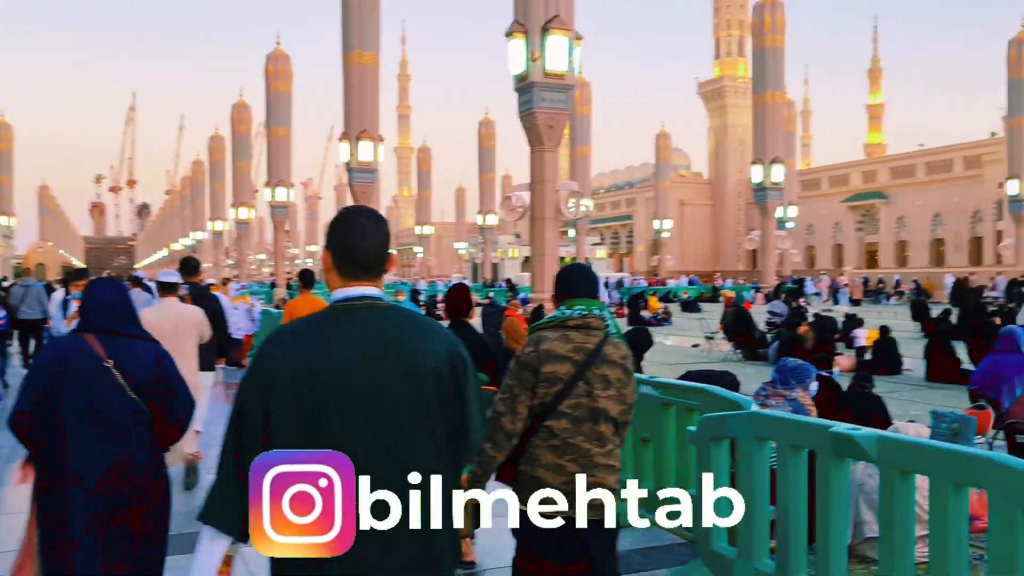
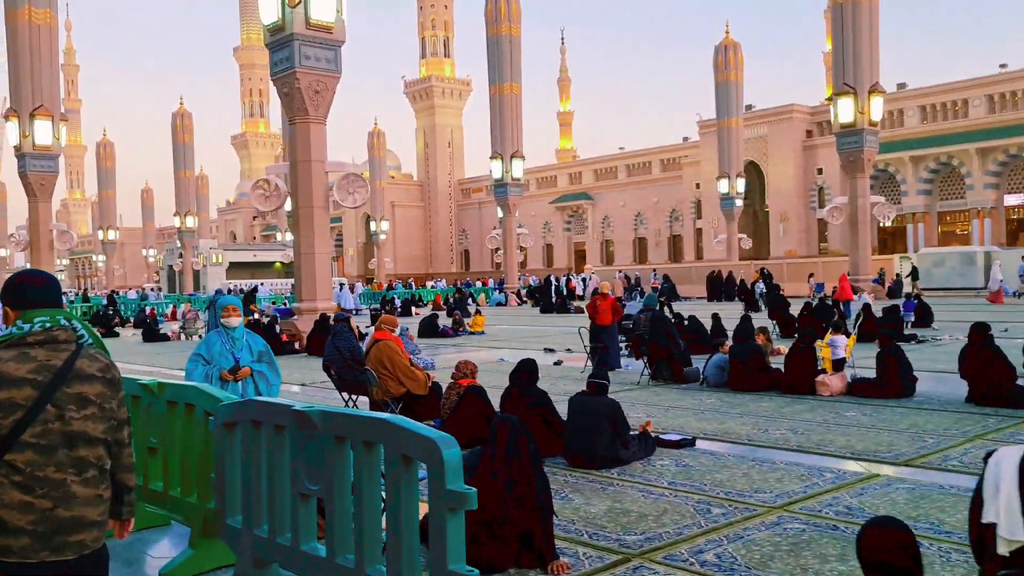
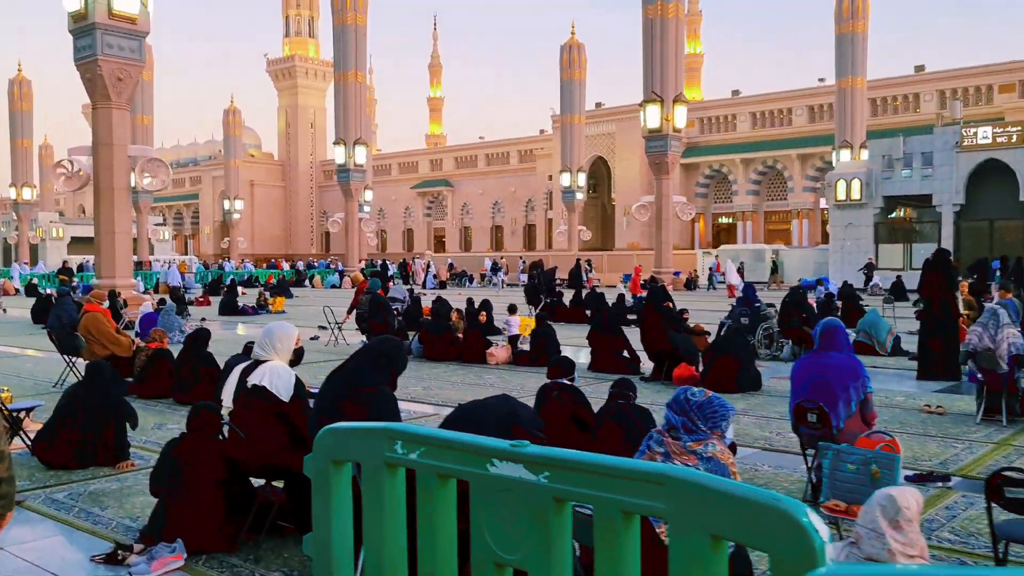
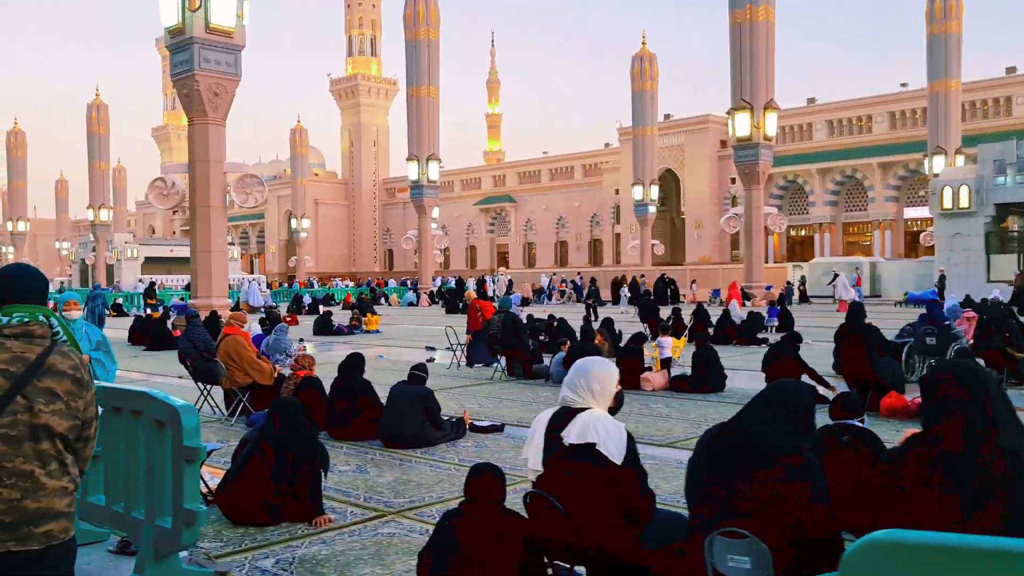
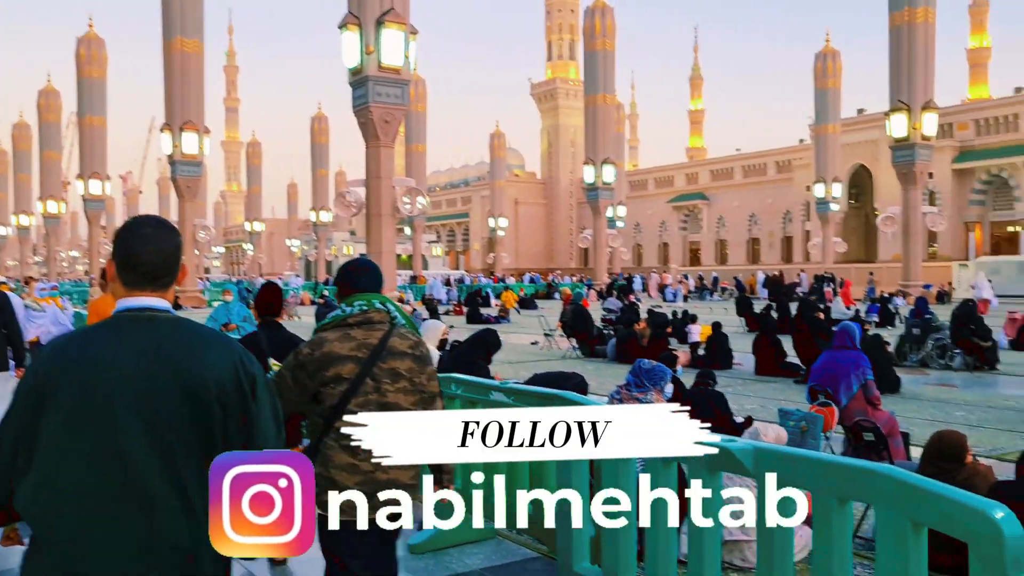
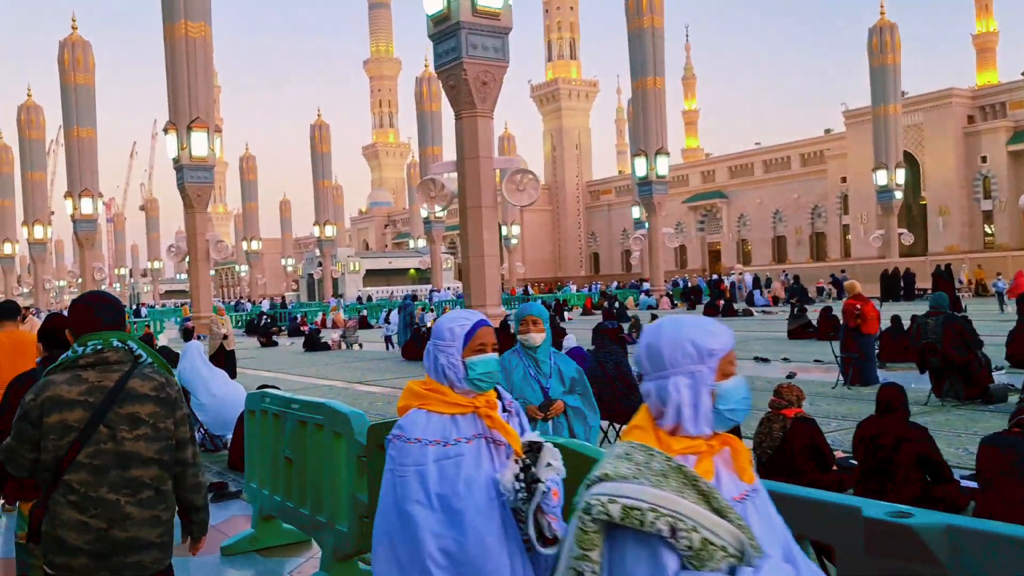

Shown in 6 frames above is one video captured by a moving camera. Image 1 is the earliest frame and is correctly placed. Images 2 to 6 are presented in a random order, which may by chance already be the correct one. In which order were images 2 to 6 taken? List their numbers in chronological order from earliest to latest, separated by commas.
5, 3, 4, 2, 6
